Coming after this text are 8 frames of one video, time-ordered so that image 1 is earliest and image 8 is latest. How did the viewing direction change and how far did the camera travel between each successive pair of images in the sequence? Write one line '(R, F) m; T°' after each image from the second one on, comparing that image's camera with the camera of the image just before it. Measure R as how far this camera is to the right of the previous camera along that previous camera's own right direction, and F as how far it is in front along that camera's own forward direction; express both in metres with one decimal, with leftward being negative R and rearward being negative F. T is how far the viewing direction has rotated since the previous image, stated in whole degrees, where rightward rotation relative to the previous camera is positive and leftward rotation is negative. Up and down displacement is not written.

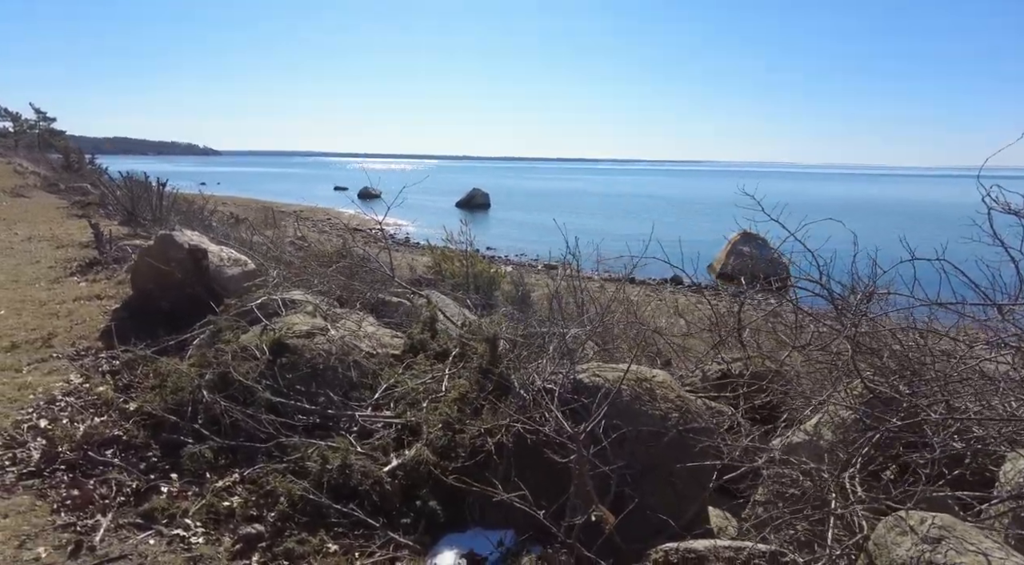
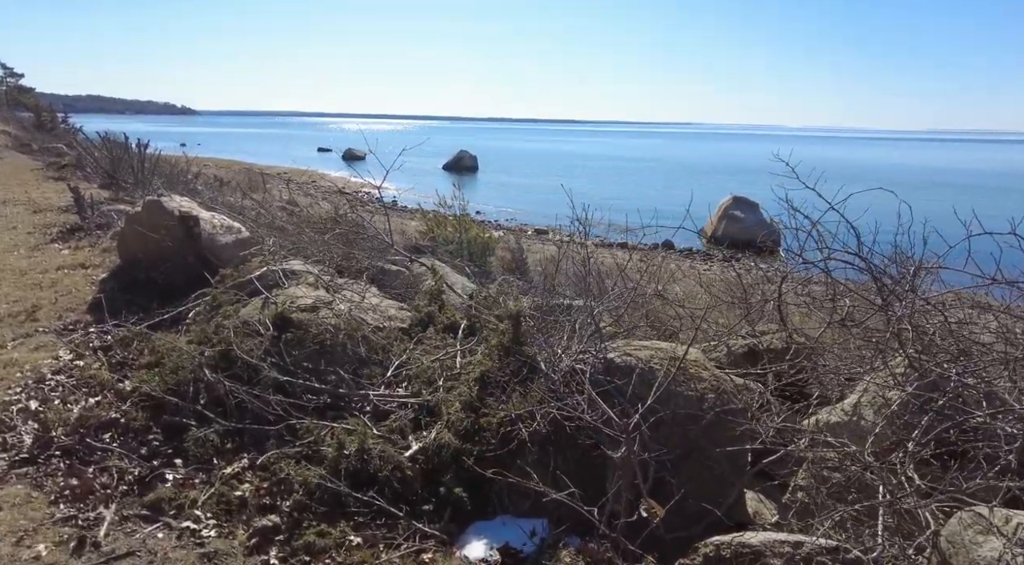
(-0.2, +0.3) m; +1°
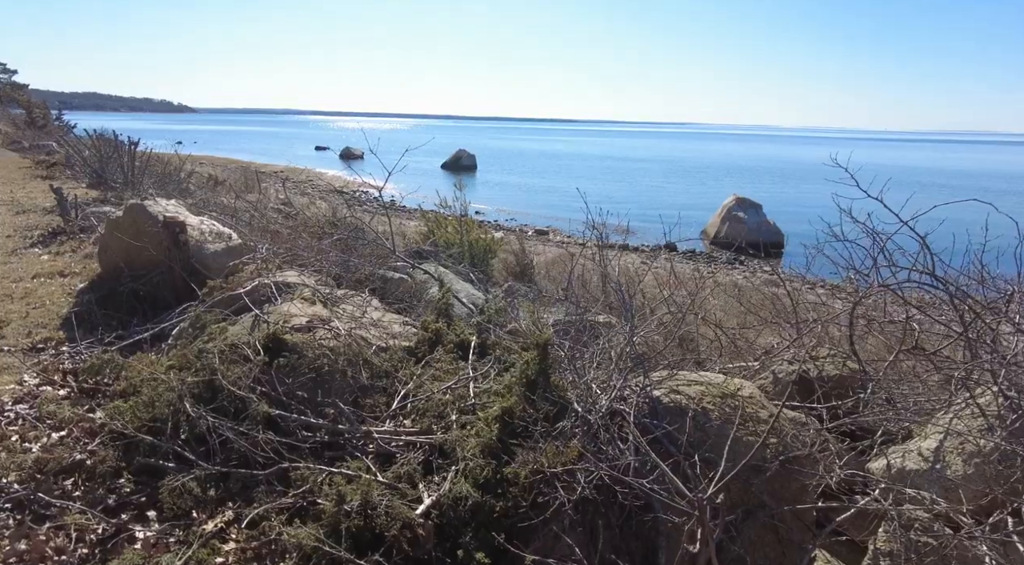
(-0.2, +0.5) m; 0°
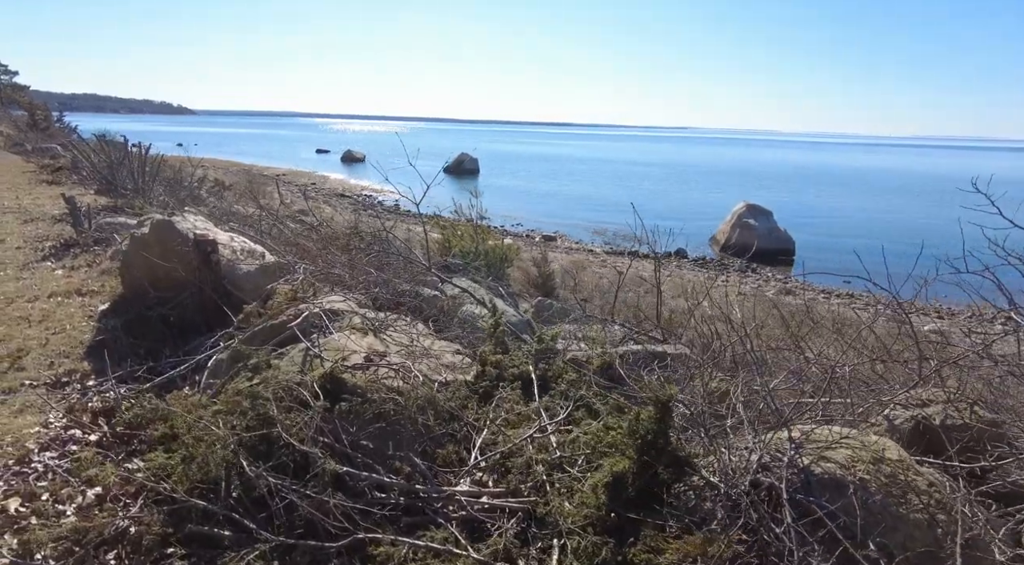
(-0.5, +0.4) m; 0°
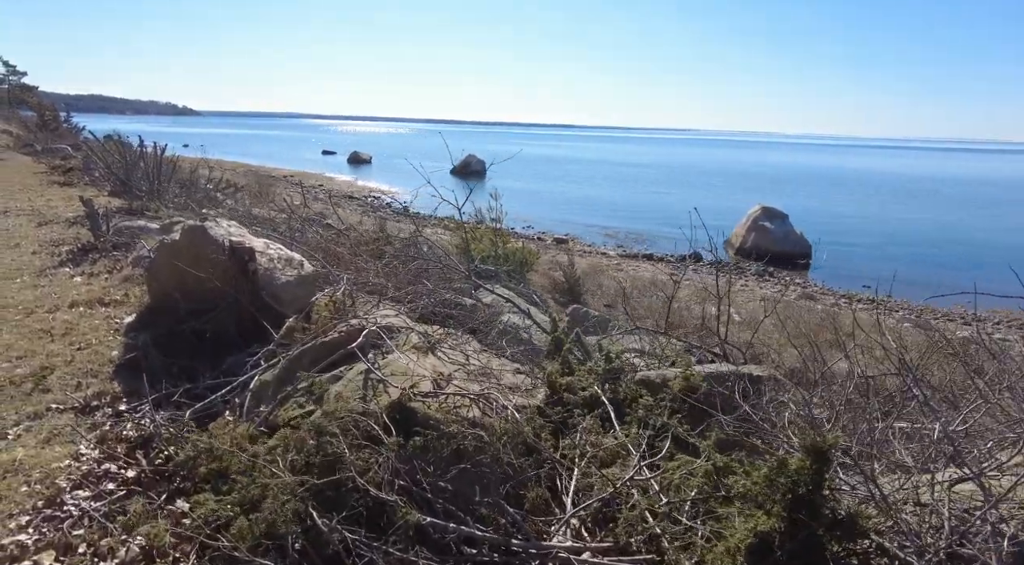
(-0.5, +0.4) m; 0°
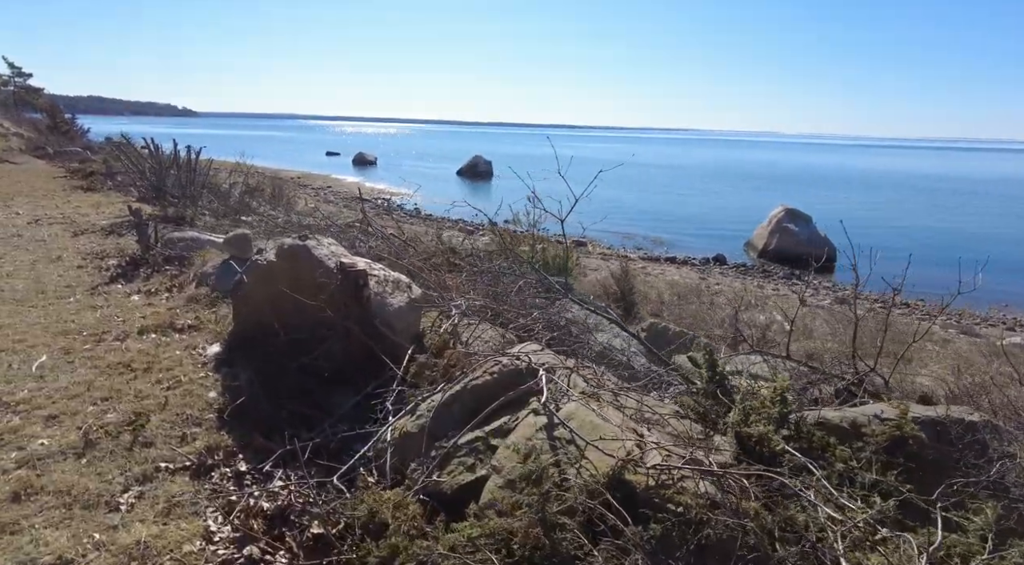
(-1.1, +0.6) m; 0°
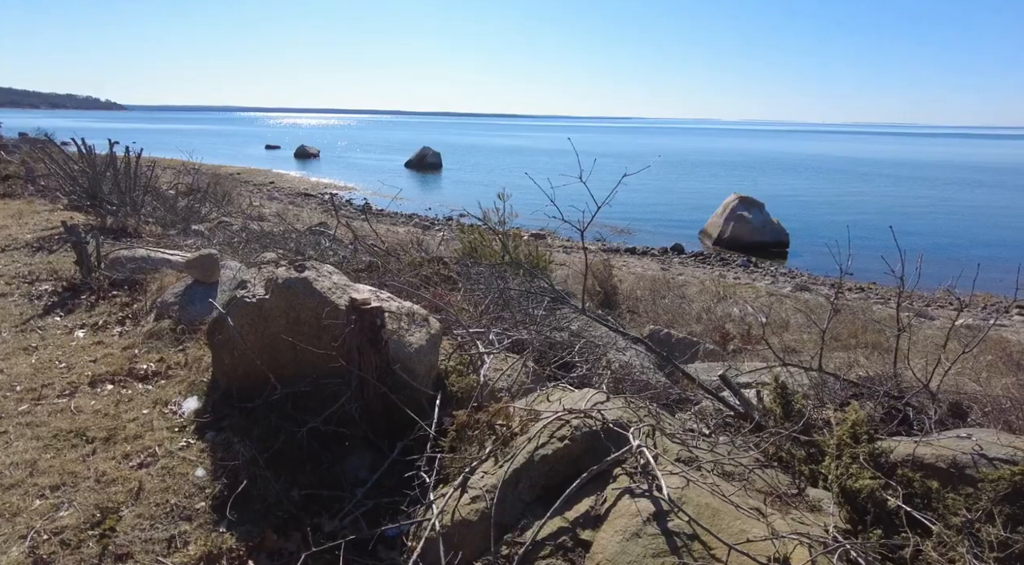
(-0.6, +0.7) m; +5°
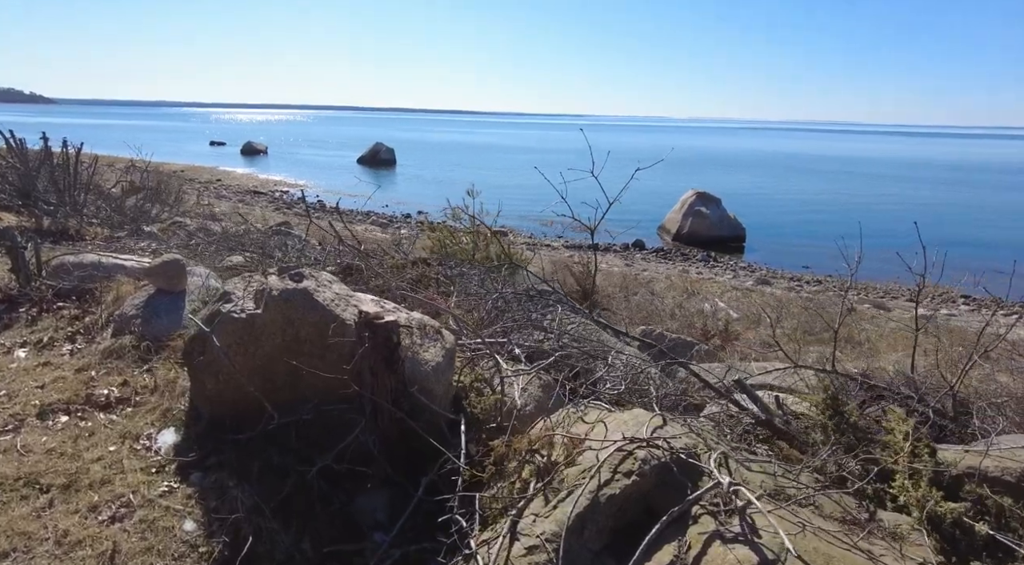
(-0.4, +0.5) m; +4°
